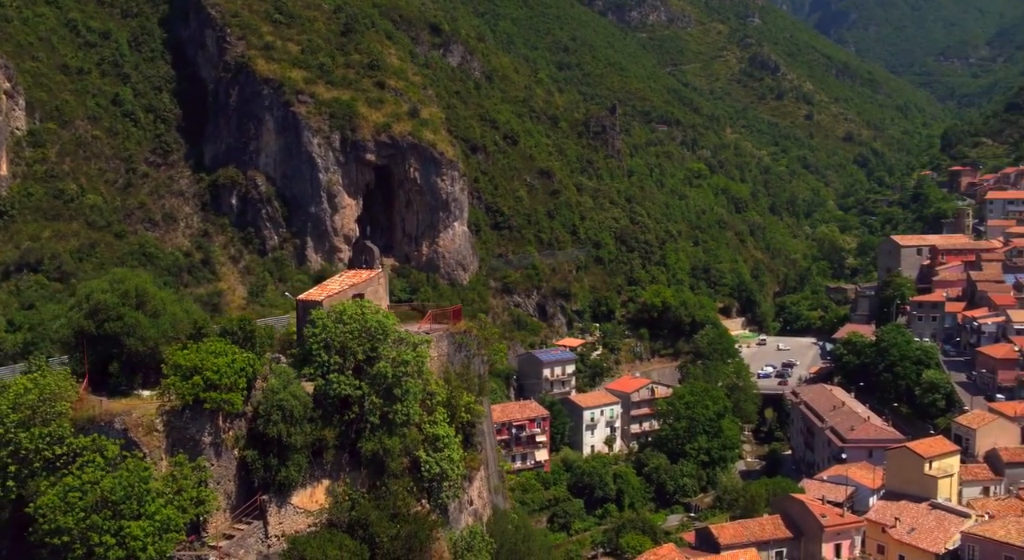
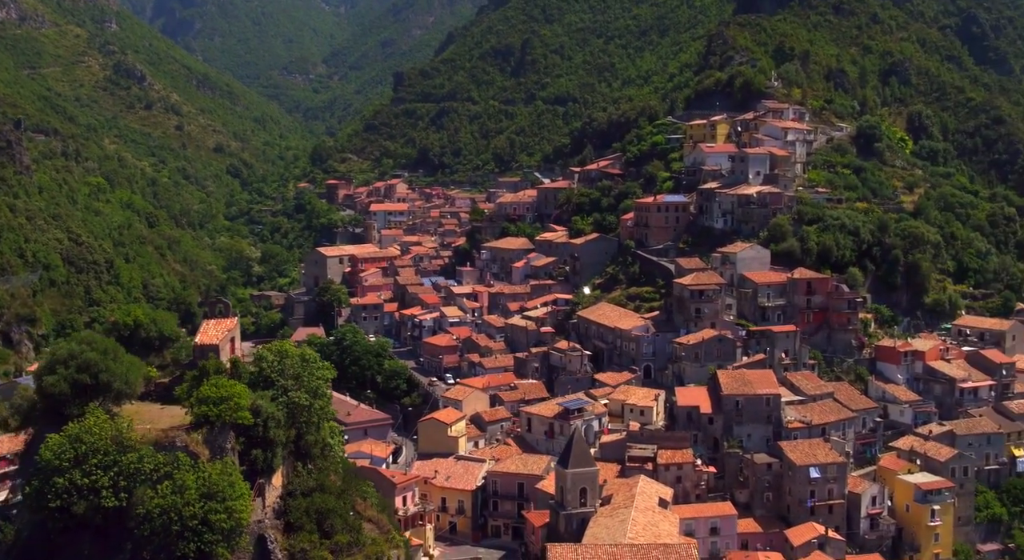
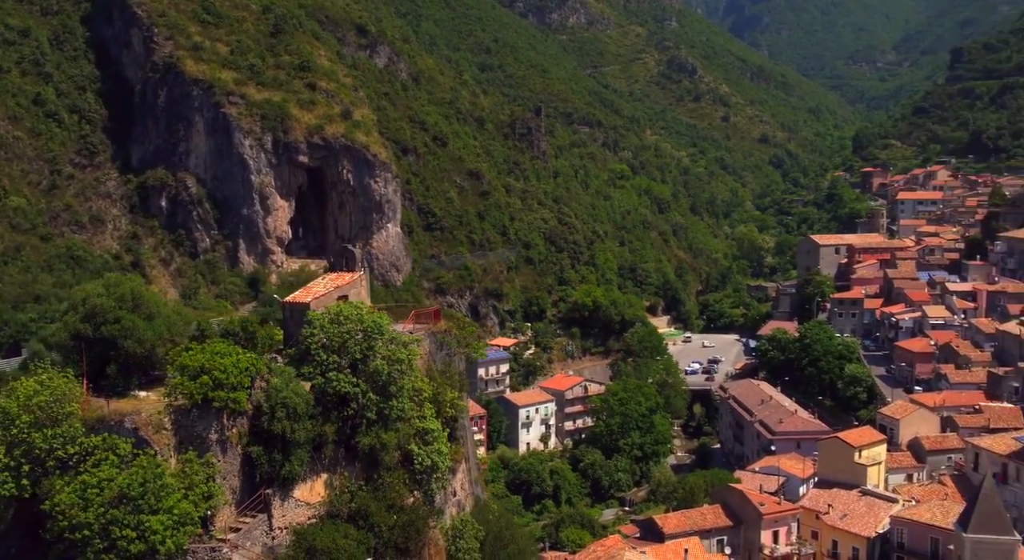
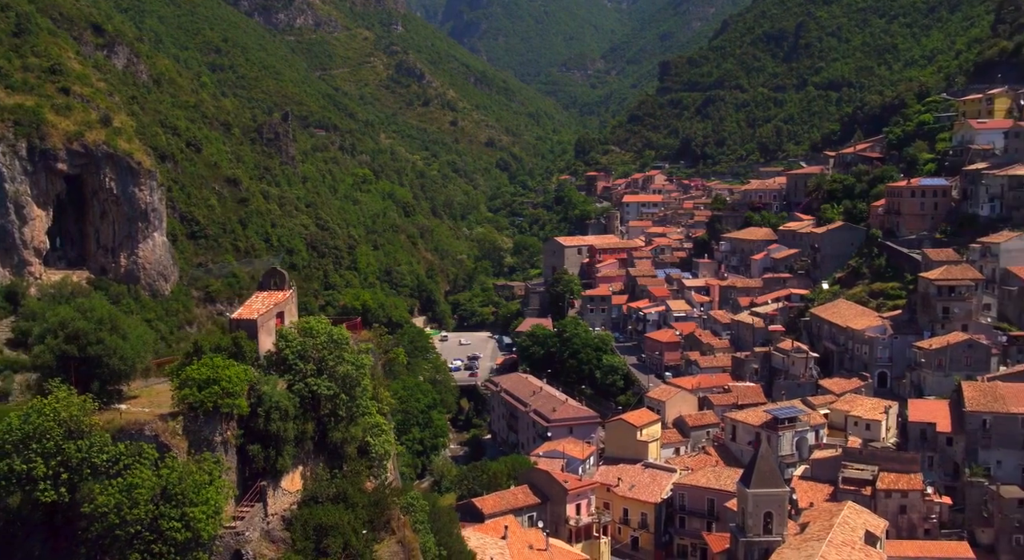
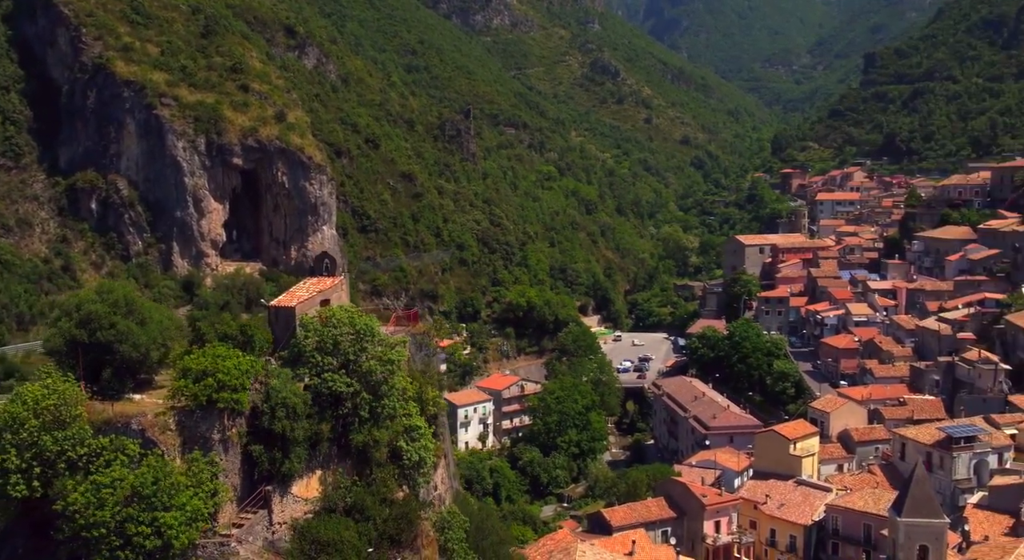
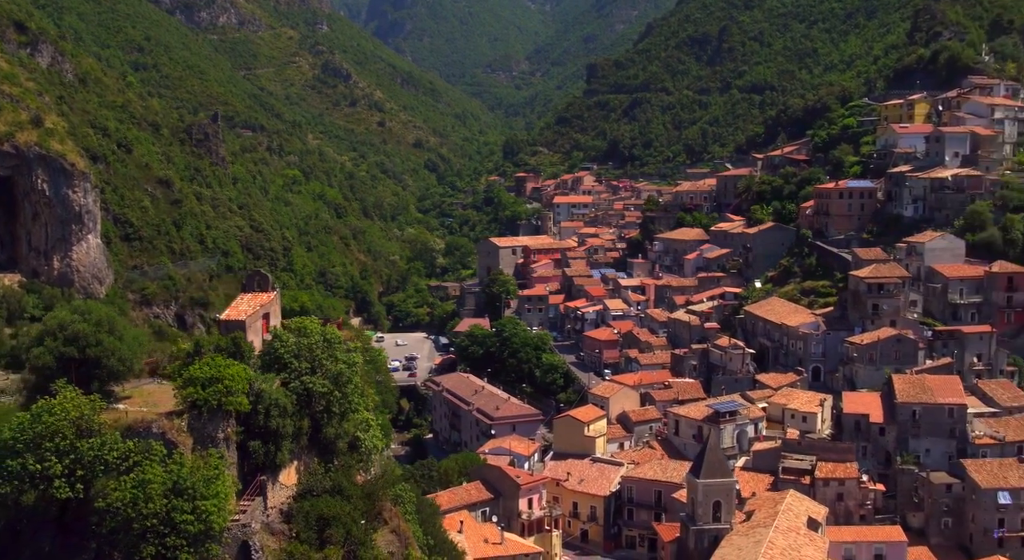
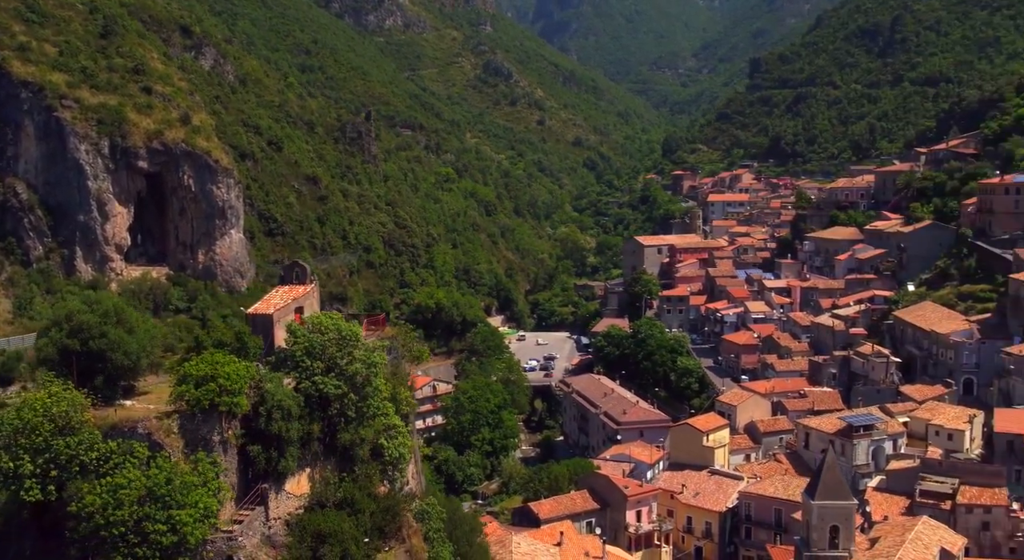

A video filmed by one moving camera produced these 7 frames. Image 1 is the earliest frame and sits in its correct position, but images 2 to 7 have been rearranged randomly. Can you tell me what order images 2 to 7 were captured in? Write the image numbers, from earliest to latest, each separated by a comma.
3, 5, 7, 4, 6, 2
